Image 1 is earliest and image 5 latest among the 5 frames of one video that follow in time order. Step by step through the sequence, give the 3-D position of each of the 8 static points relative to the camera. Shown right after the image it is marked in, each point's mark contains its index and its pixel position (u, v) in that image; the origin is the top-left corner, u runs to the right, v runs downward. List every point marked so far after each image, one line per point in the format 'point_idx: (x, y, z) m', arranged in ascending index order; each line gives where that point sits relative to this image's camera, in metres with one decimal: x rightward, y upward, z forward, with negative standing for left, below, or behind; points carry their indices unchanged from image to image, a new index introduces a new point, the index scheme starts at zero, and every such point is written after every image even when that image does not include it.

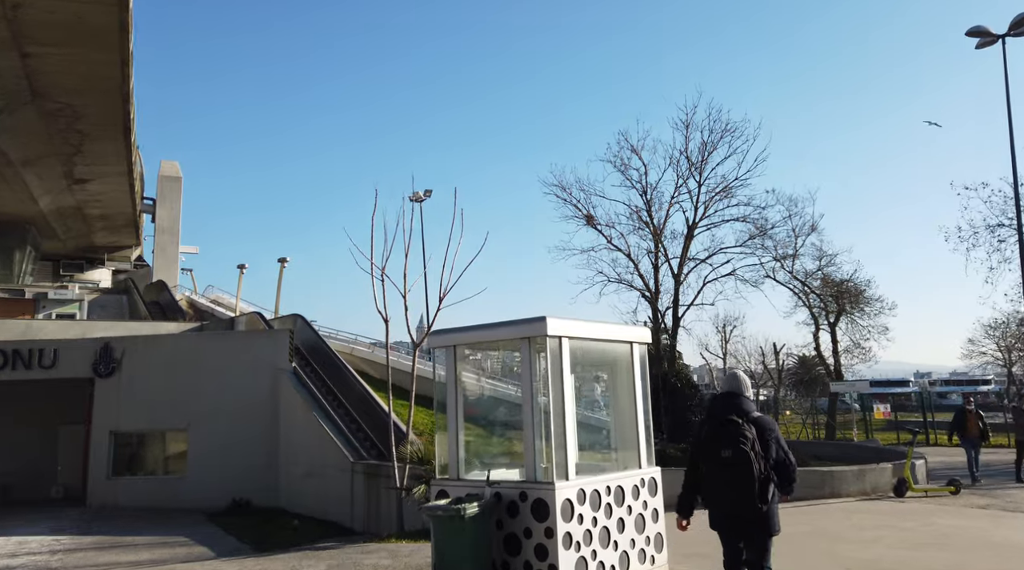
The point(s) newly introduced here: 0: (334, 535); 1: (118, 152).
0: (-2.3, -3.3, +11.4) m
1: (-8.2, +2.8, +18.3) m
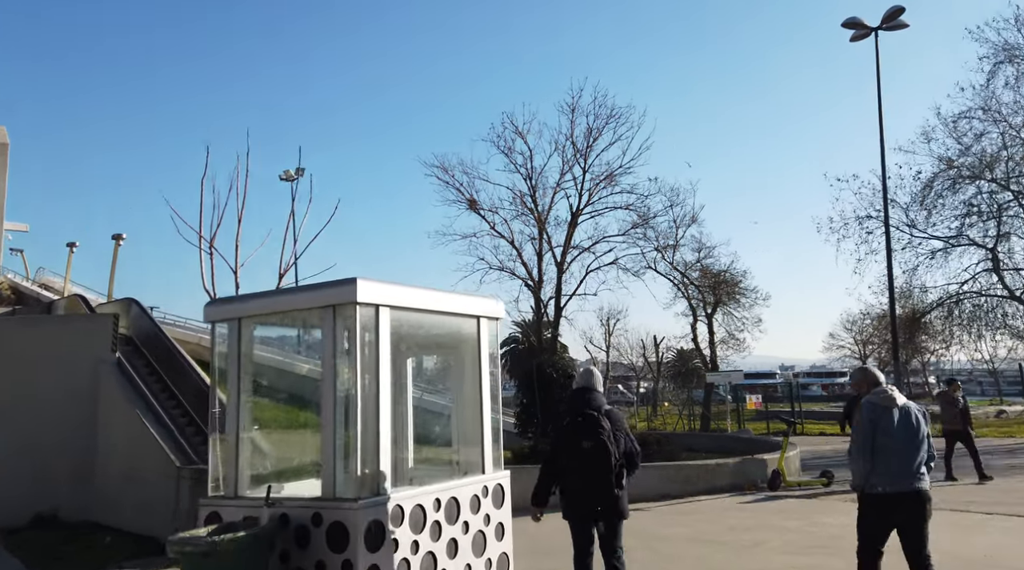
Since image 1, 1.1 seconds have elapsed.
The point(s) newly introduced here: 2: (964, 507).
0: (-4.1, -3.0, +9.9) m
1: (-10.8, +3.2, +15.9) m
2: (+6.8, -3.4, +13.4) m
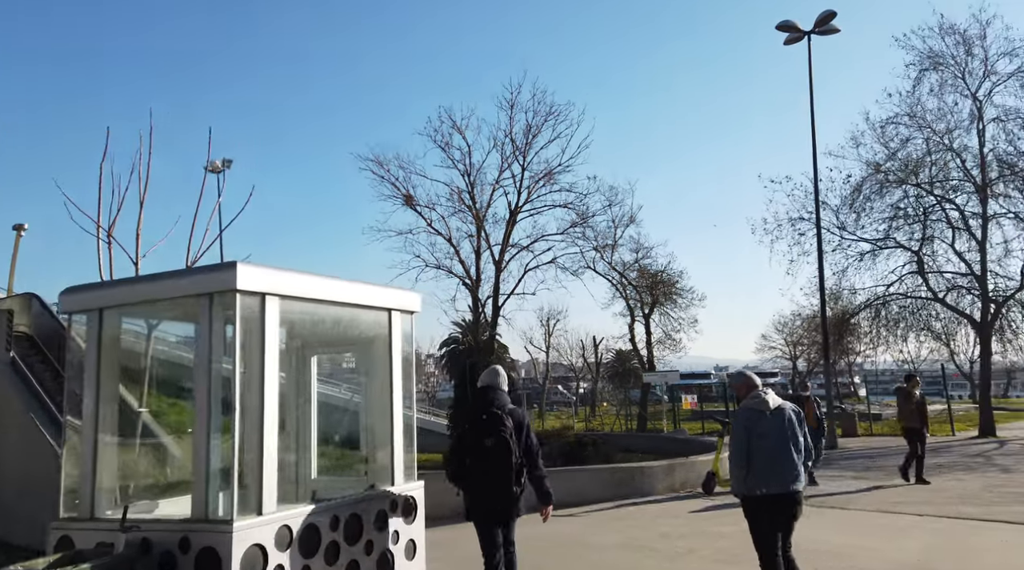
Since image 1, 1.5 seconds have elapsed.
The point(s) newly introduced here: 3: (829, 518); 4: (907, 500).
0: (-4.9, -2.9, +9.1) m
1: (-11.9, +3.4, +14.6) m
2: (+5.8, -3.4, +13.3) m
3: (+4.4, -3.3, +12.3) m
4: (+6.4, -3.5, +14.4) m
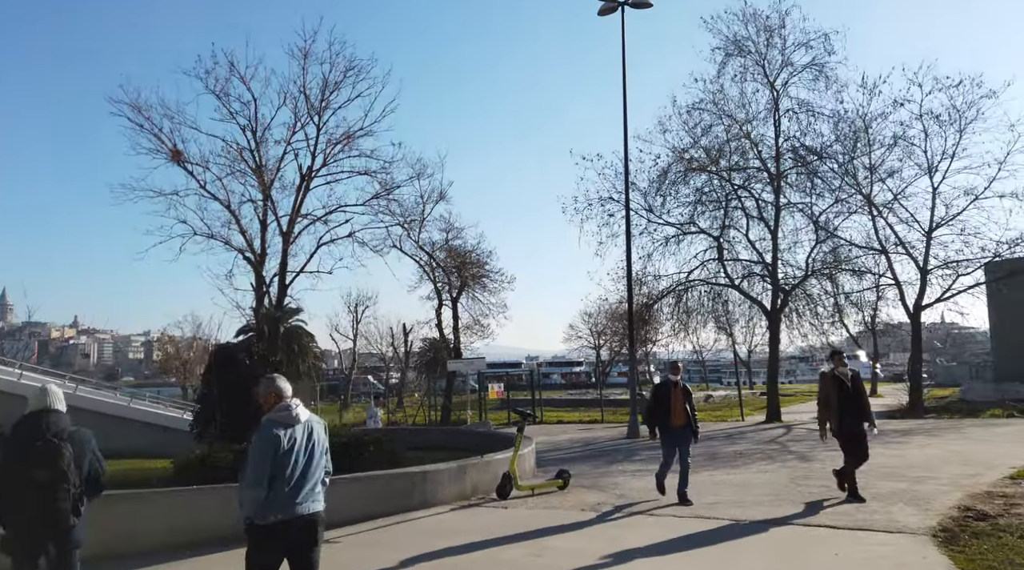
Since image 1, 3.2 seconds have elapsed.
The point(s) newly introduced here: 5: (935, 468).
0: (-6.9, -2.4, +5.2) m
1: (-14.8, +4.1, +9.1) m
2: (+2.6, -3.1, +11.7) m
3: (+1.5, -2.9, +10.4) m
4: (+3.0, -3.2, +12.8) m
5: (+7.7, -3.3, +15.9) m
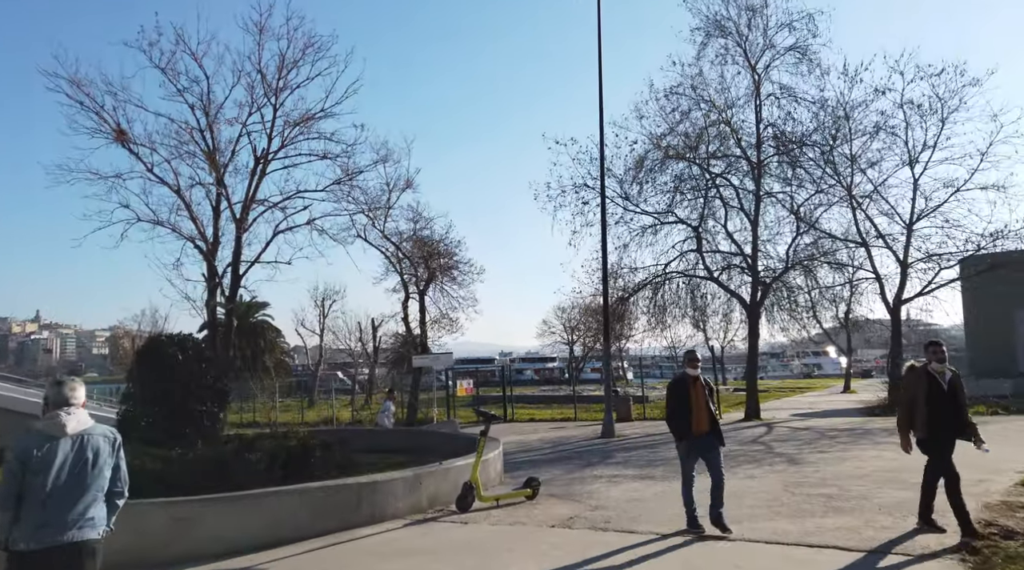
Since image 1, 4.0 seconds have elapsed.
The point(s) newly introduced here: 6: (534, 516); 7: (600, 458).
0: (-7.2, -2.2, +3.5) m
1: (-15.2, +4.3, +7.1) m
2: (+2.1, -2.9, +10.2) m
3: (+1.1, -2.8, +8.9) m
4: (+2.5, -3.0, +11.4) m
5: (+7.1, -3.1, +14.6) m
6: (+0.3, -3.1, +11.7) m
7: (+1.9, -3.8, +19.2) m
